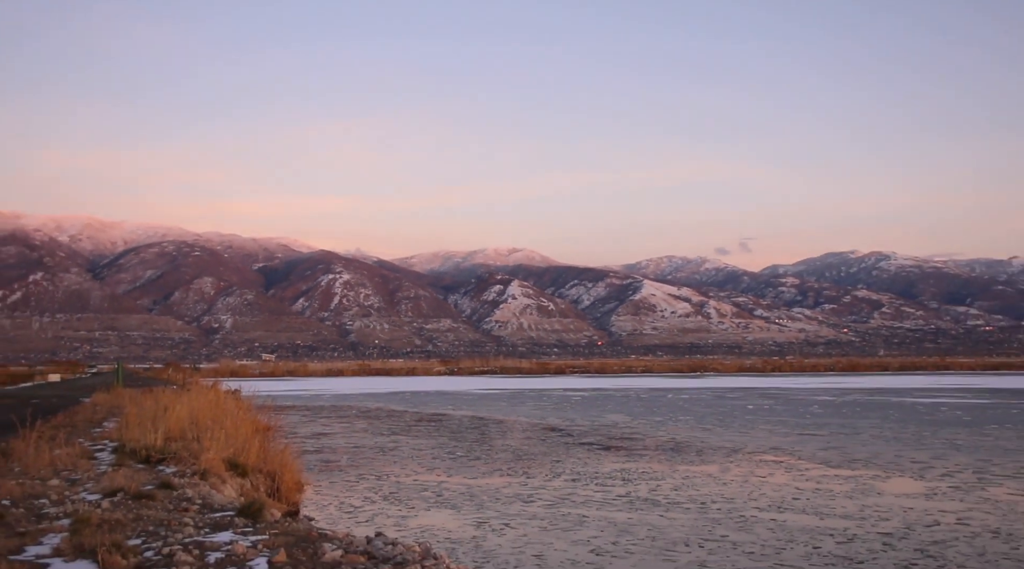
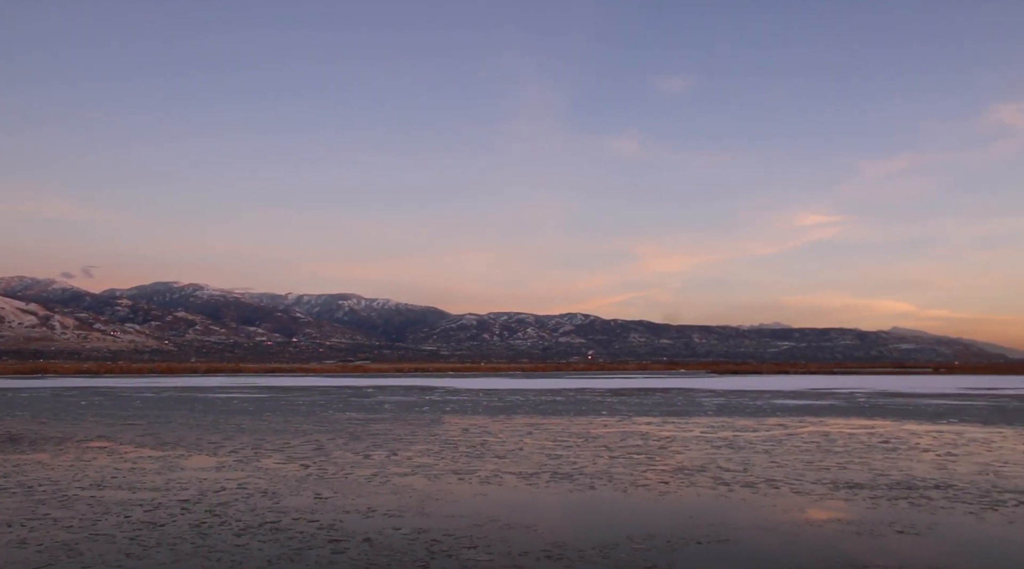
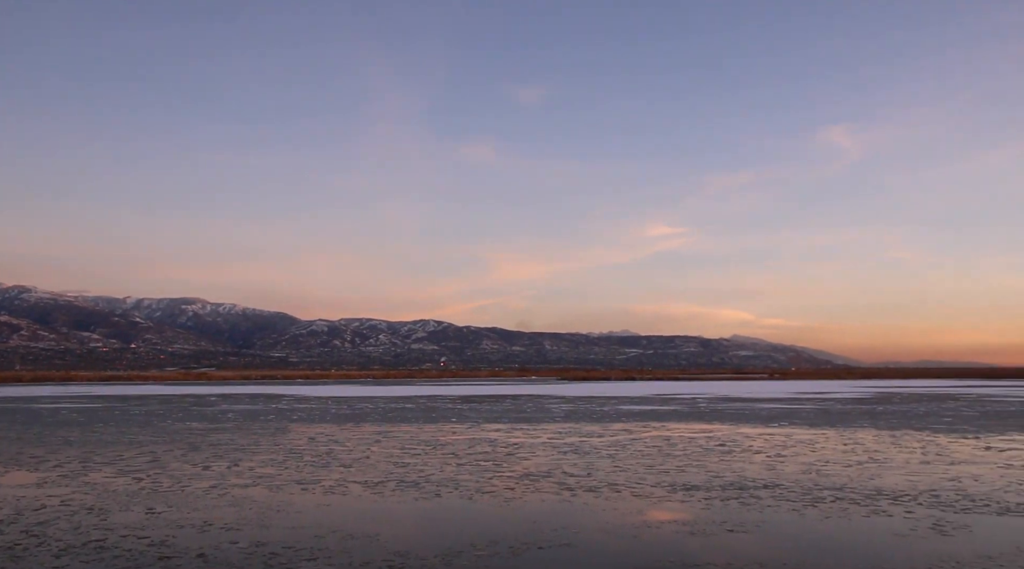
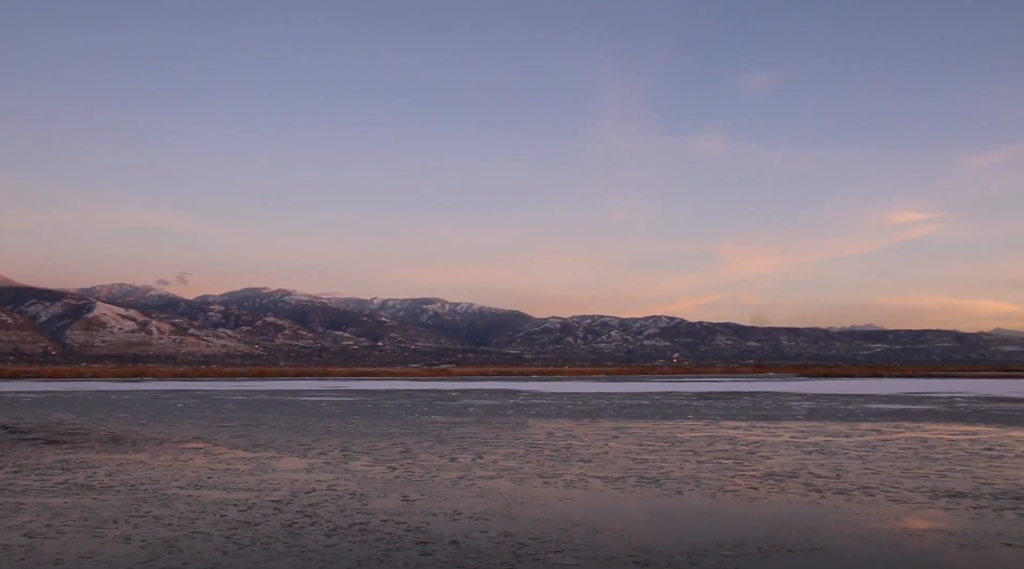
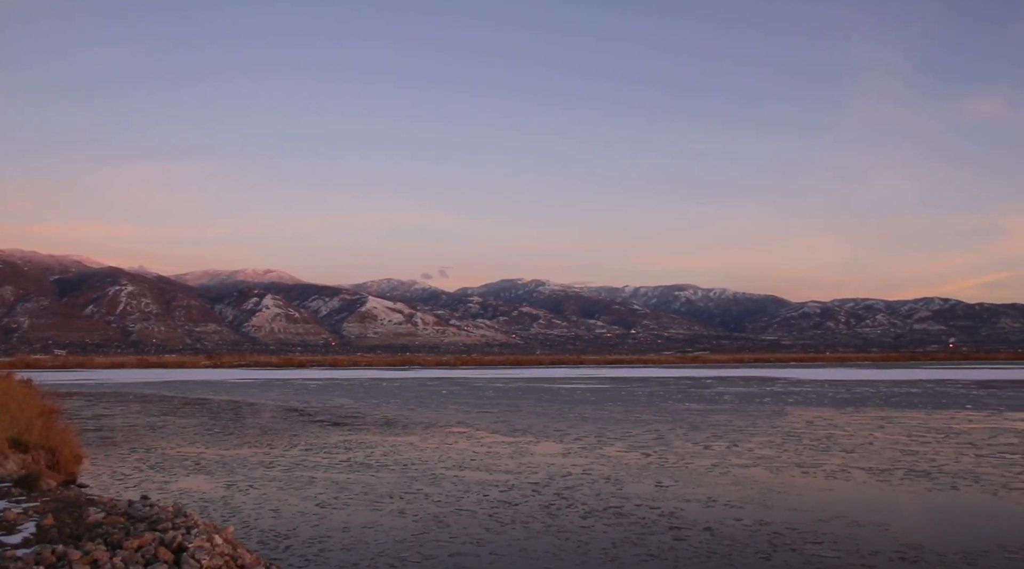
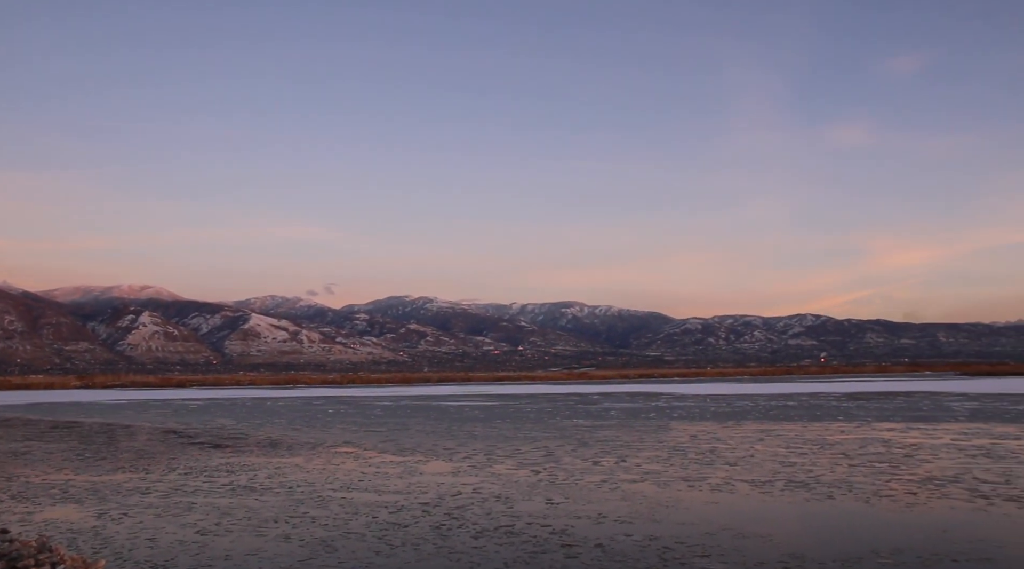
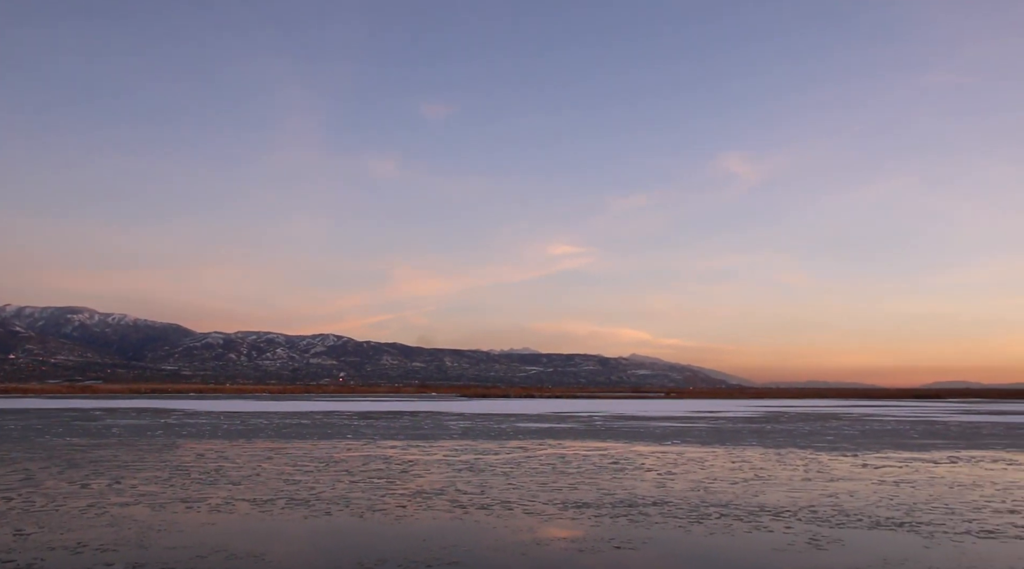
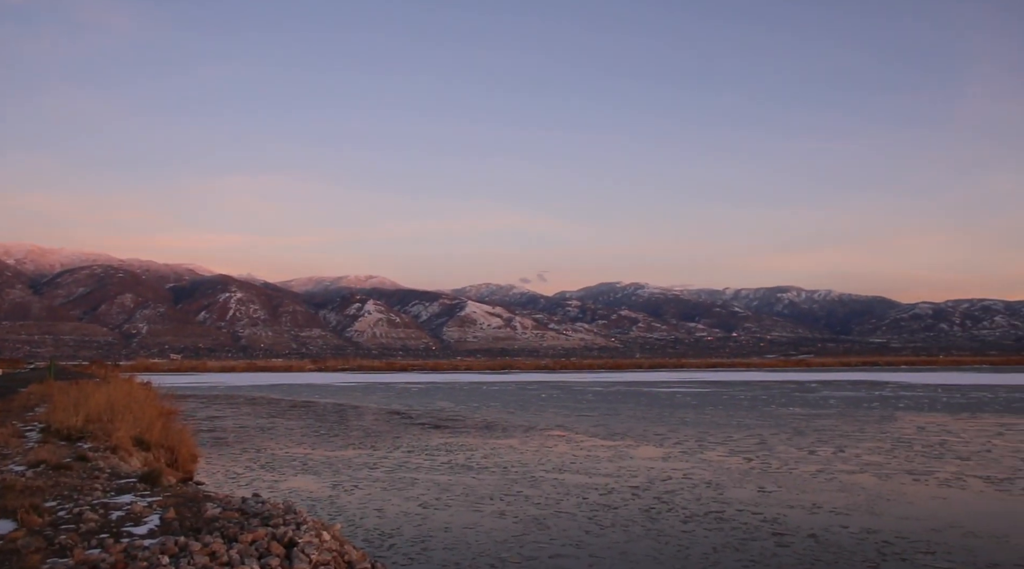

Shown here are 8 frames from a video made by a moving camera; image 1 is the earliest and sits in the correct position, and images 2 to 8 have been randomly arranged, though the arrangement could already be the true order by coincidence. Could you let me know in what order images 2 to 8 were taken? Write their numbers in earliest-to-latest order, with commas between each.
8, 5, 6, 4, 2, 3, 7
